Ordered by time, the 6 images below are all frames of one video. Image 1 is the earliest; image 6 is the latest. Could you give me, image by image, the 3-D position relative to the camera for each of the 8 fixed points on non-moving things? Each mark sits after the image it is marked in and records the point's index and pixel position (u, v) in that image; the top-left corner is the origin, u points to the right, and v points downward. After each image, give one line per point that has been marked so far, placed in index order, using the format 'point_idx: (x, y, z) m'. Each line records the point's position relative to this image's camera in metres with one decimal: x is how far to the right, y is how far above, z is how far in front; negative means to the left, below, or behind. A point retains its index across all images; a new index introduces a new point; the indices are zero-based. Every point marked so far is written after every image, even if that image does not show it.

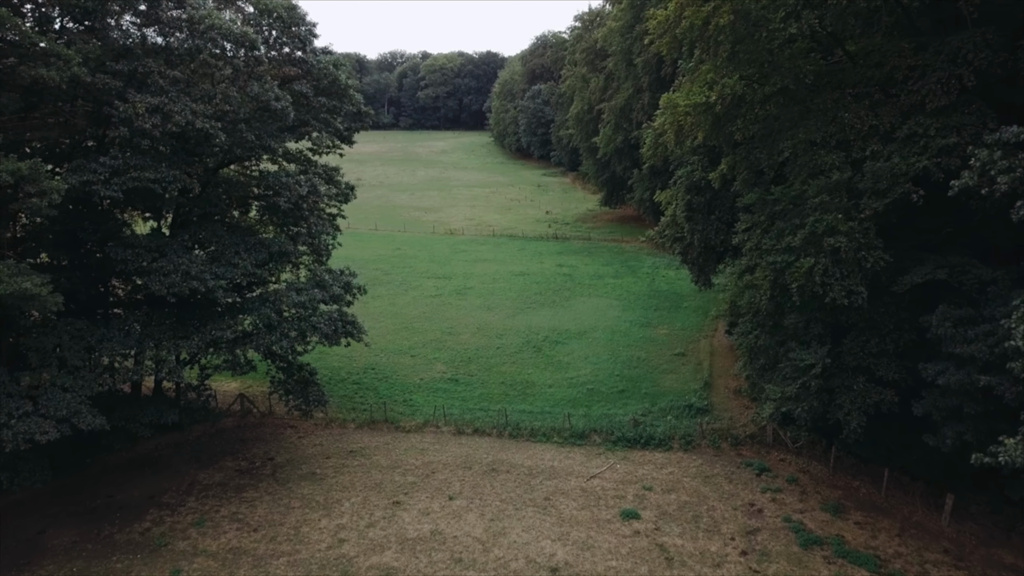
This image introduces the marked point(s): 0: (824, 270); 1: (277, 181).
0: (+5.9, +0.4, +14.4) m
1: (-5.6, +2.5, +18.0) m
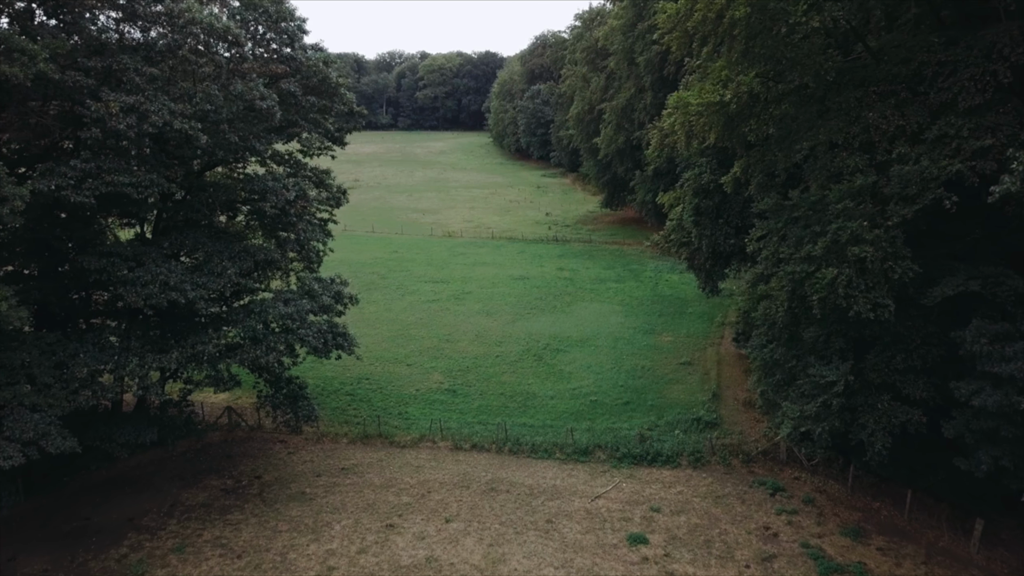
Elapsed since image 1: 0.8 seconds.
0: (+5.9, +0.1, +13.4) m
1: (-5.6, +2.3, +17.0) m
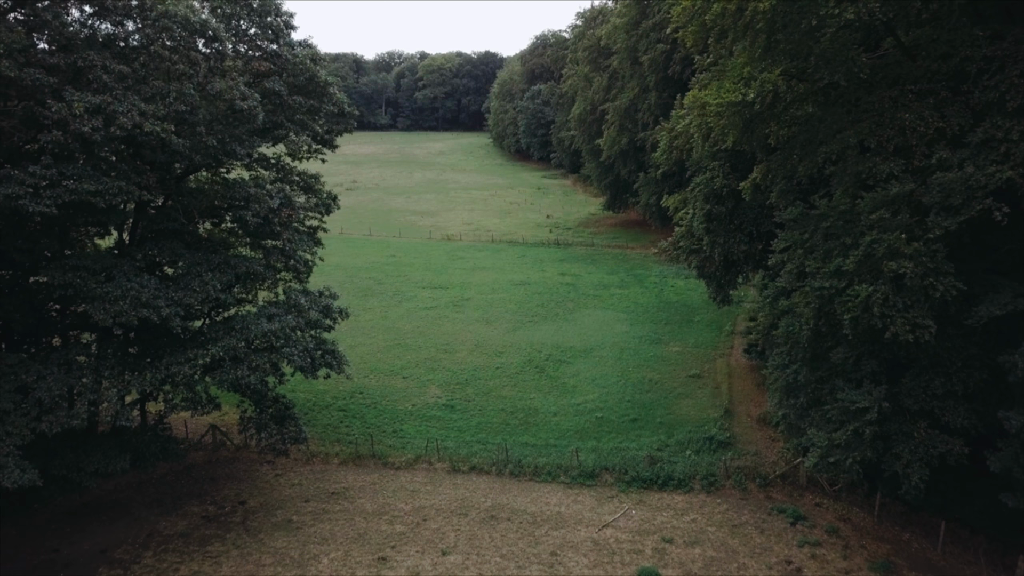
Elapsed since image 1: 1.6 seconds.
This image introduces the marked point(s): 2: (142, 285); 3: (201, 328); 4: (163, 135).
0: (+6.0, -0.2, +12.2) m
1: (-5.6, +2.0, +15.8) m
2: (-7.0, 0.0, +14.4) m
3: (-6.4, -0.8, +15.7) m
4: (-6.3, +2.8, +13.6) m
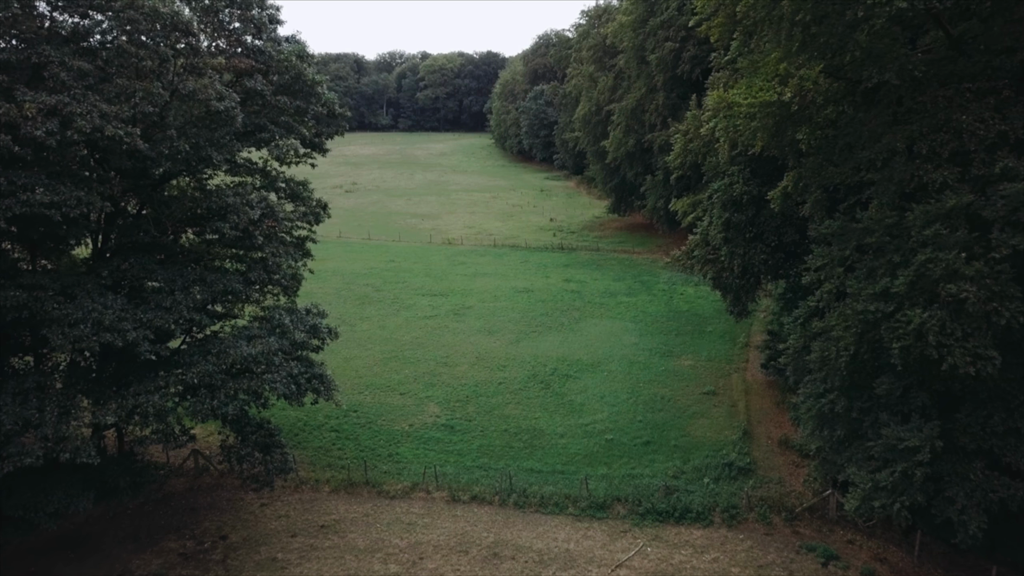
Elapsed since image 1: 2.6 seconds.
0: (+6.1, -0.5, +10.7) m
1: (-5.5, +1.6, +14.3) m
2: (-6.9, -0.3, +12.9) m
3: (-6.3, -1.2, +14.3) m
4: (-6.2, +2.4, +12.2) m
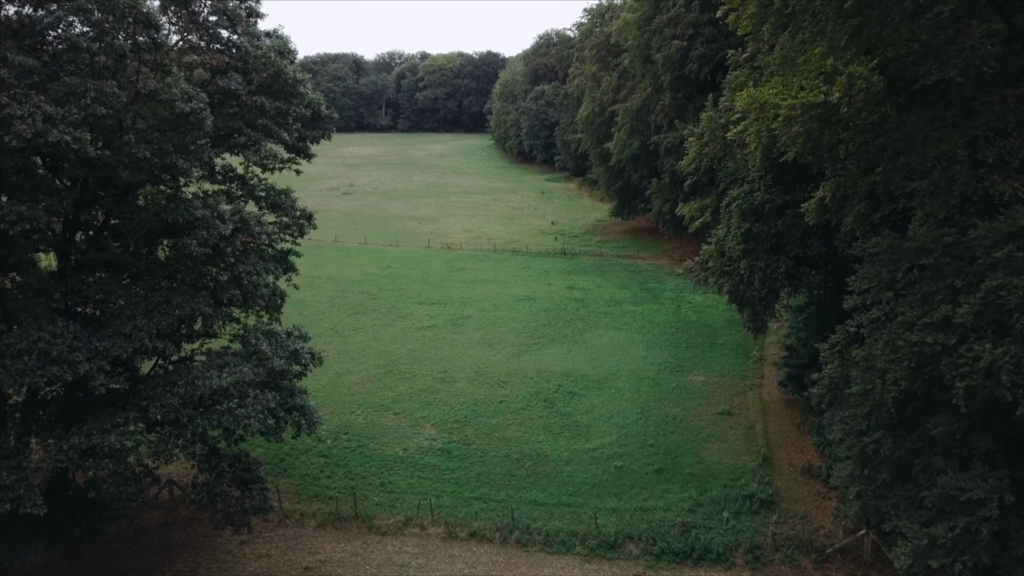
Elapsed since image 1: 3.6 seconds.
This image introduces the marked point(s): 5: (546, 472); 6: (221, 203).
0: (+6.1, -0.9, +9.2) m
1: (-5.4, +1.3, +12.8) m
2: (-6.9, -0.7, +11.4) m
3: (-6.3, -1.6, +12.8) m
4: (-6.1, +2.0, +10.7) m
5: (+0.9, -4.6, +19.3) m
6: (-5.2, +1.5, +13.4) m
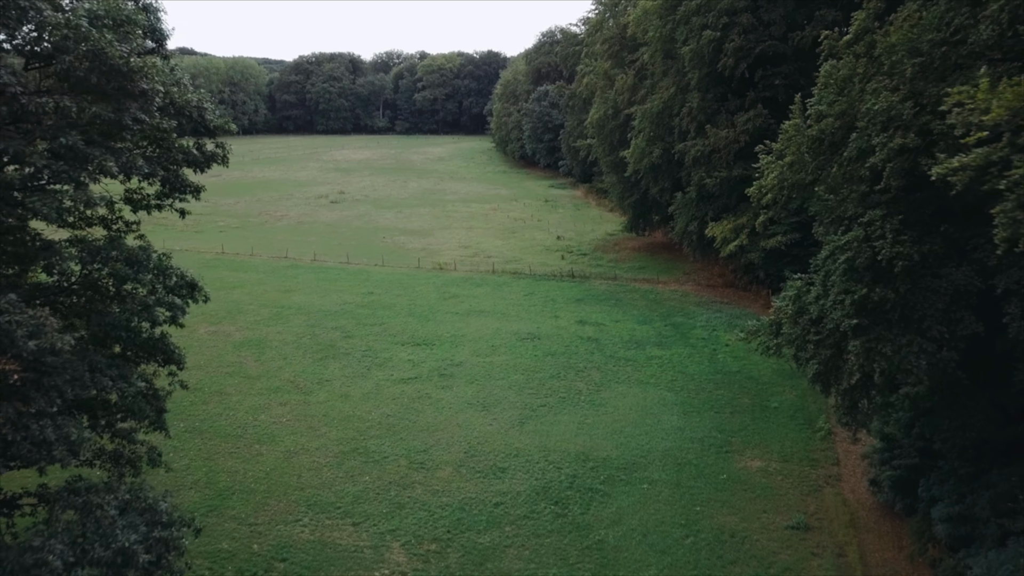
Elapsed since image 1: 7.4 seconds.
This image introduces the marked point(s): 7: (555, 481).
0: (+6.1, -2.4, +3.2) m
1: (-5.5, -0.3, +6.8) m
2: (-6.9, -2.2, +5.4) m
3: (-6.3, -3.1, +6.8) m
4: (-6.2, +0.5, +4.7) m
5: (+0.8, -6.2, +13.3) m
6: (-5.2, 0.0, +7.4) m
7: (+1.1, -4.8, +19.0) m
